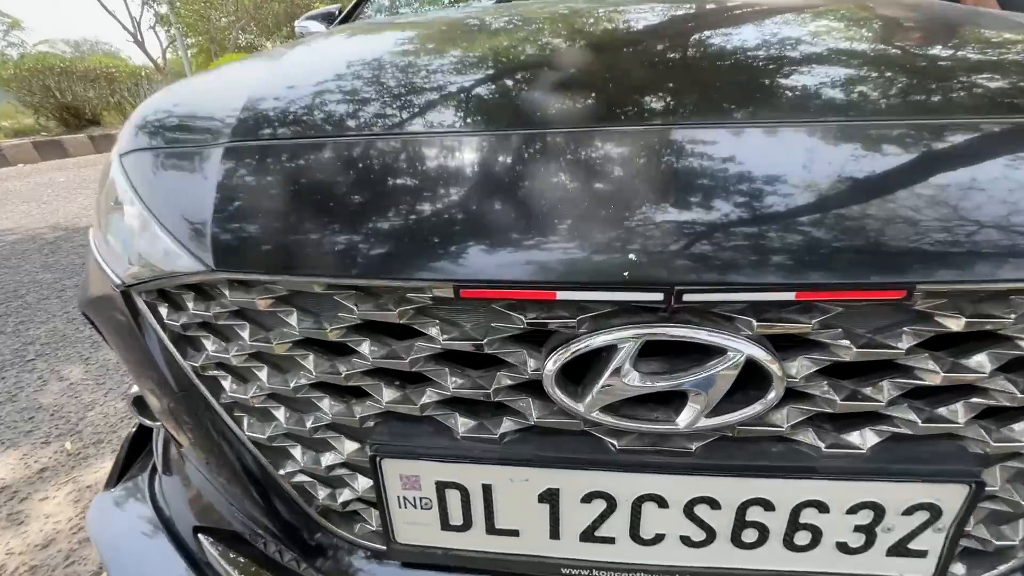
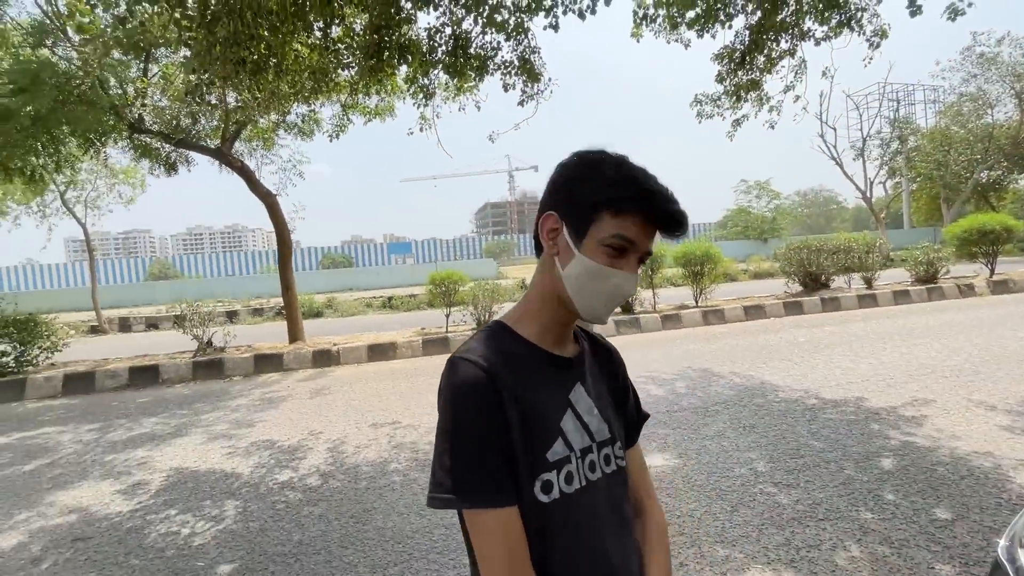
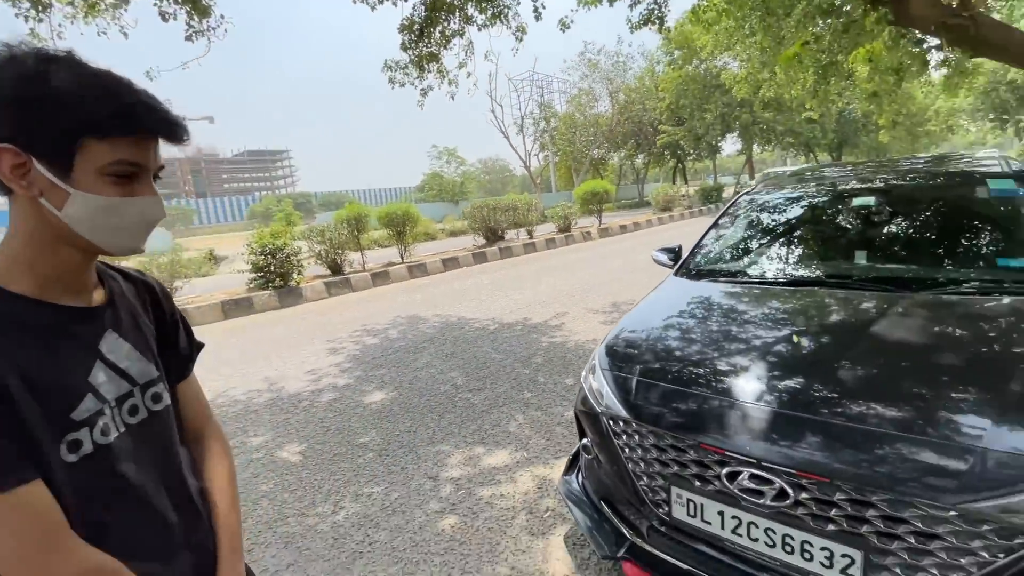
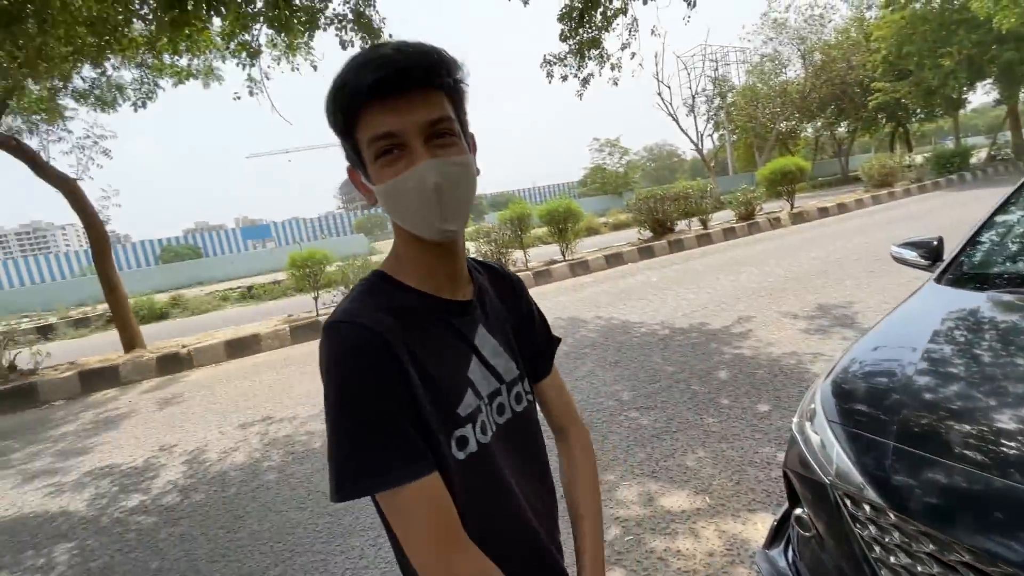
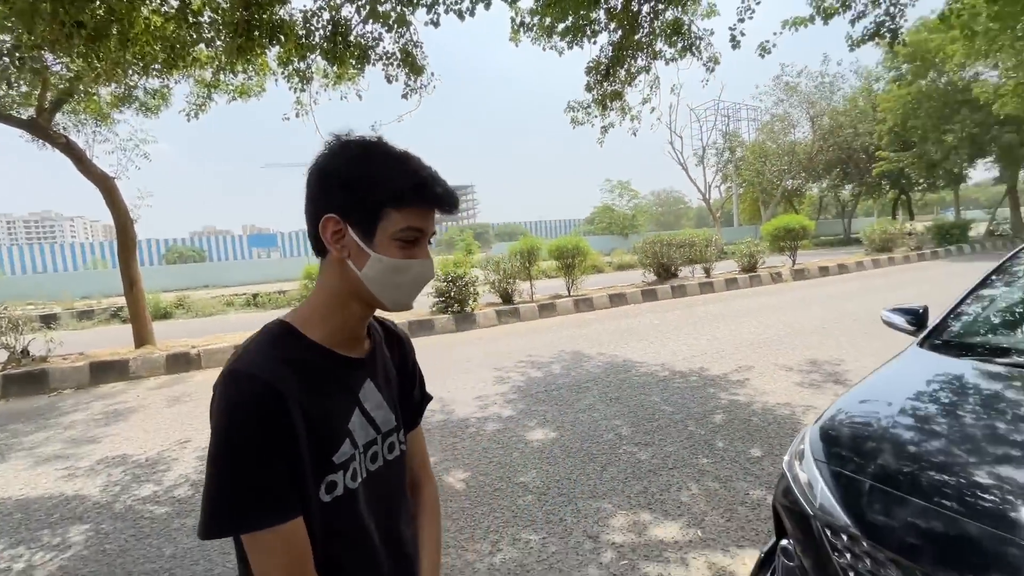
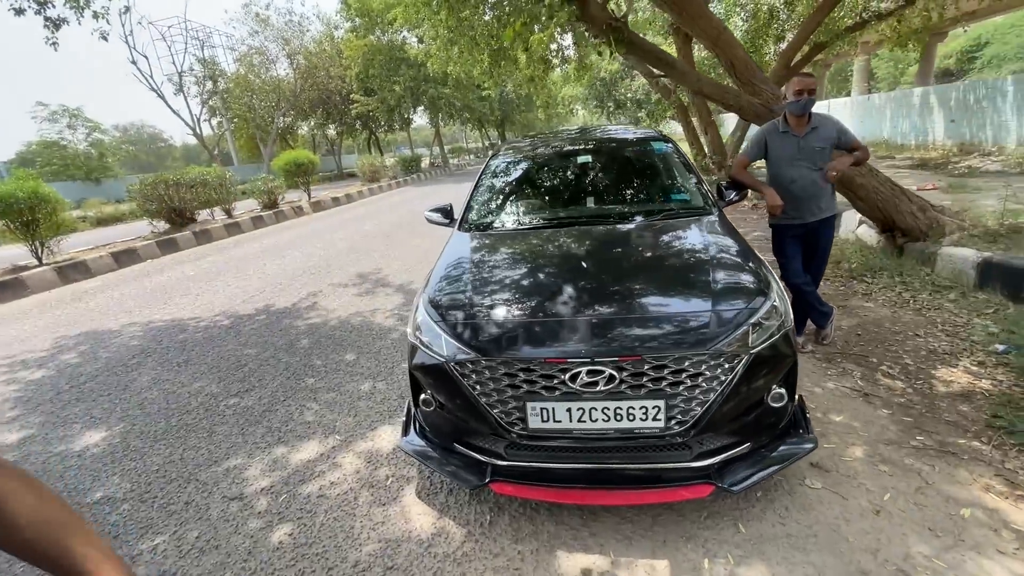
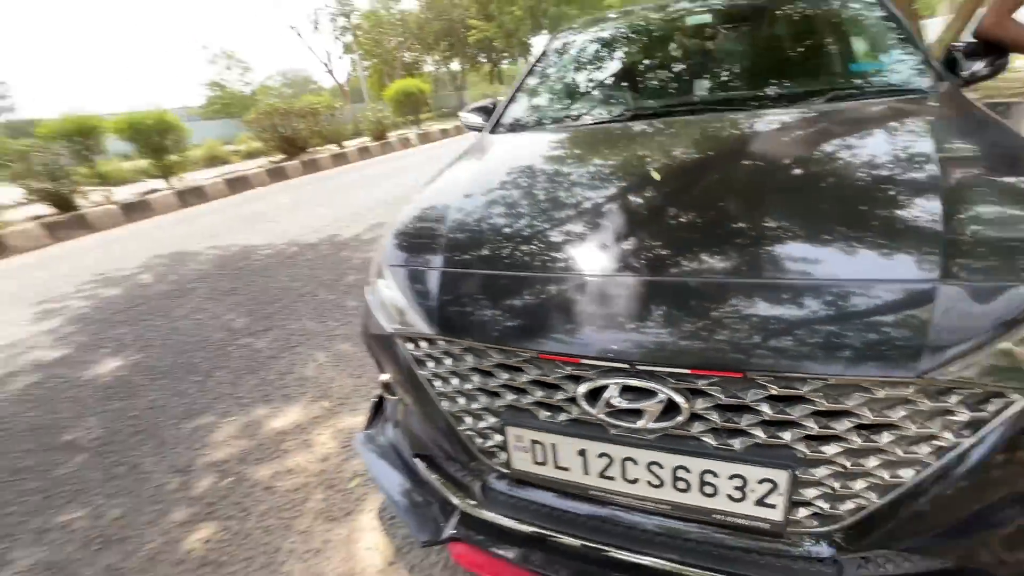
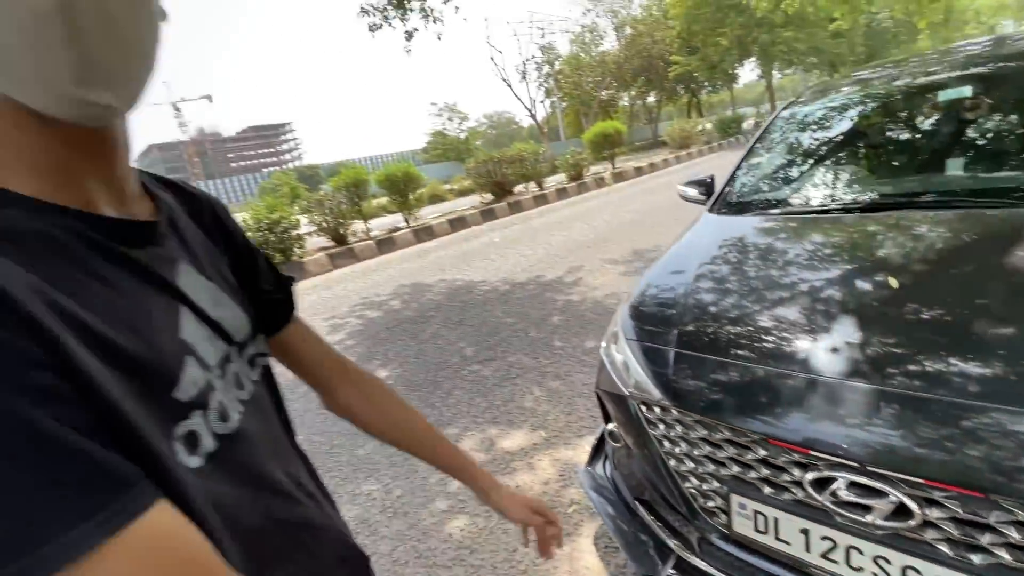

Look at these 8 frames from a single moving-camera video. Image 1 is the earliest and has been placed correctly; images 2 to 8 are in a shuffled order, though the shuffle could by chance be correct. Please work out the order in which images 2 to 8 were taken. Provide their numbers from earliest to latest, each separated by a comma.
7, 8, 4, 2, 5, 3, 6
